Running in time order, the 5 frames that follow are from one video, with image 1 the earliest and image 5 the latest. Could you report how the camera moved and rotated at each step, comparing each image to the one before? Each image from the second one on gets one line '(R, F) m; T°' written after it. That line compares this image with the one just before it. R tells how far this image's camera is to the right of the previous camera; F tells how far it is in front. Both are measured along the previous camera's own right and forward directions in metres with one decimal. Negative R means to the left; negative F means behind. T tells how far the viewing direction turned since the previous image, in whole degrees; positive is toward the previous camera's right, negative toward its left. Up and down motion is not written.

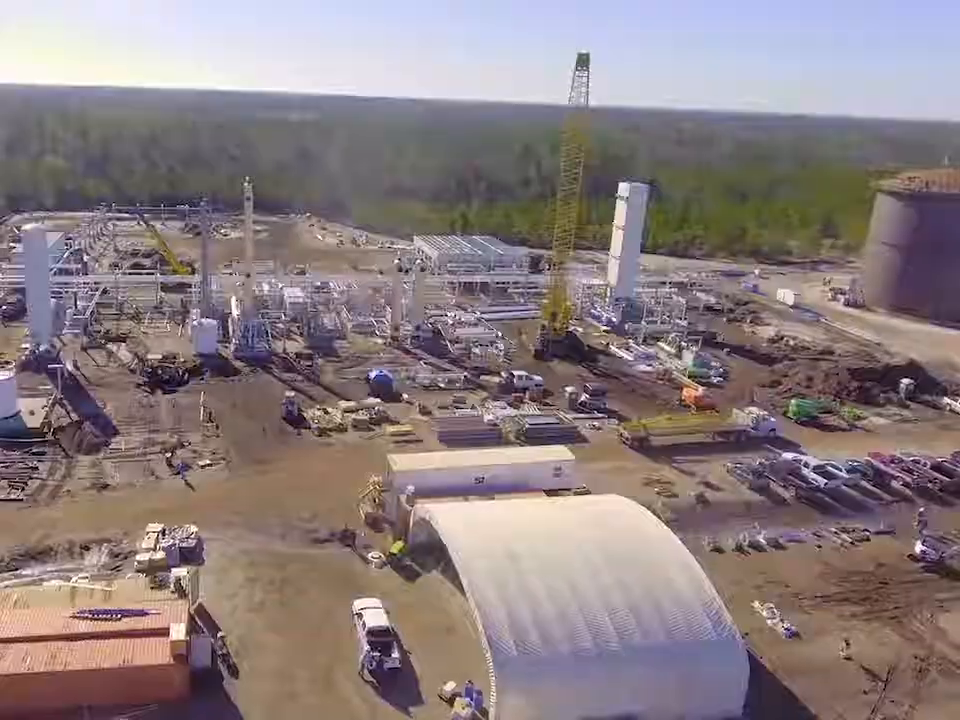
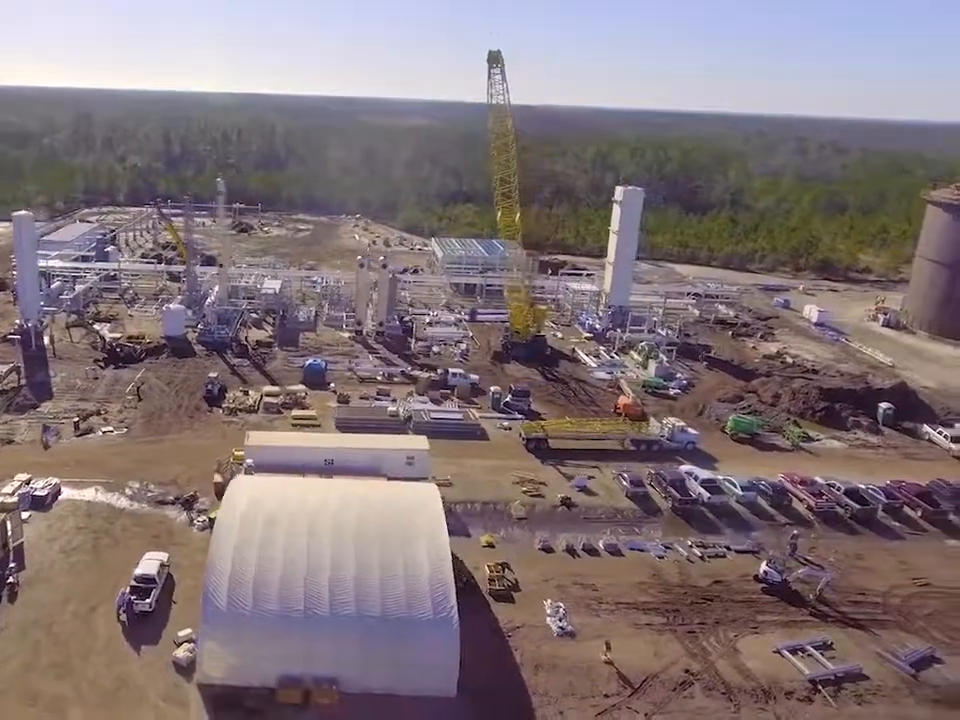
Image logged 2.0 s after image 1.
(+9.3, 0.0) m; -10°
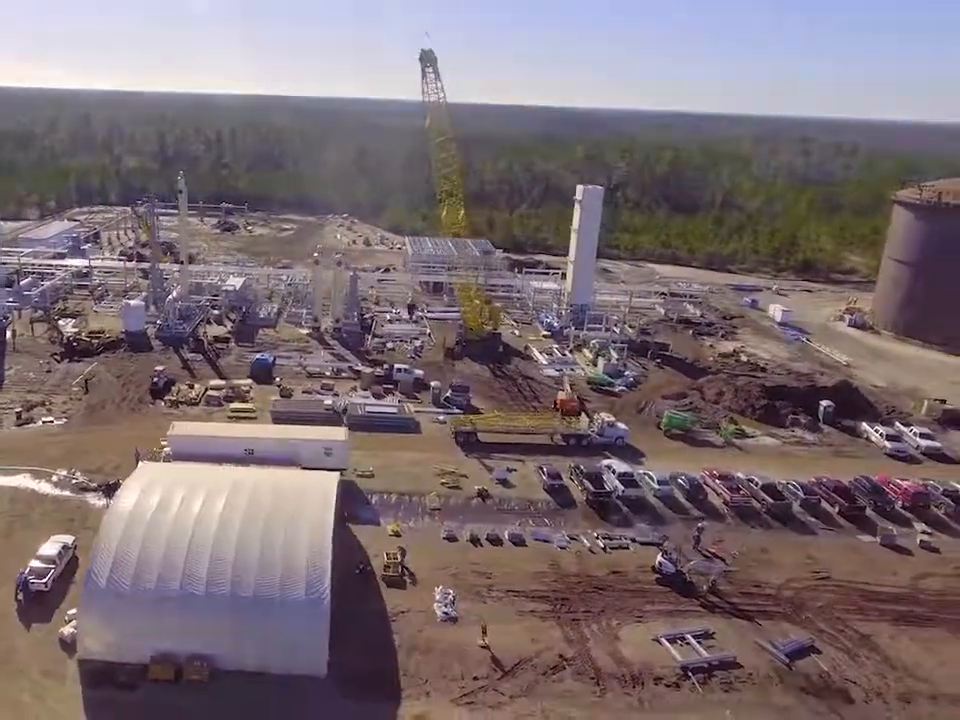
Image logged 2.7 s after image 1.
(+3.6, -0.7) m; -2°
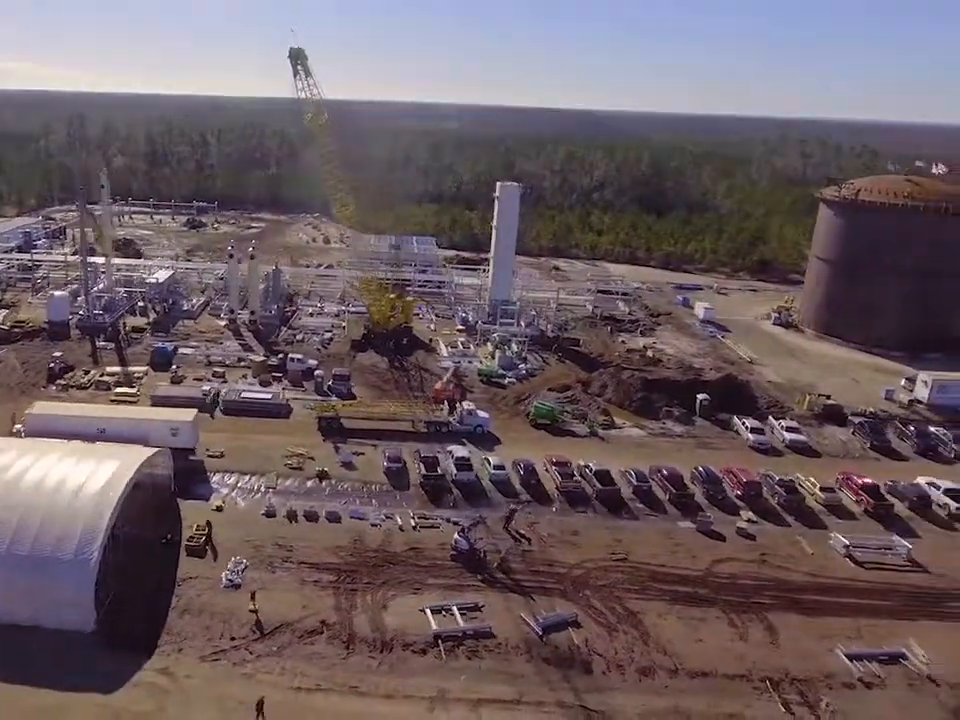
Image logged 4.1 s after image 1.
(+7.5, -1.2) m; -3°
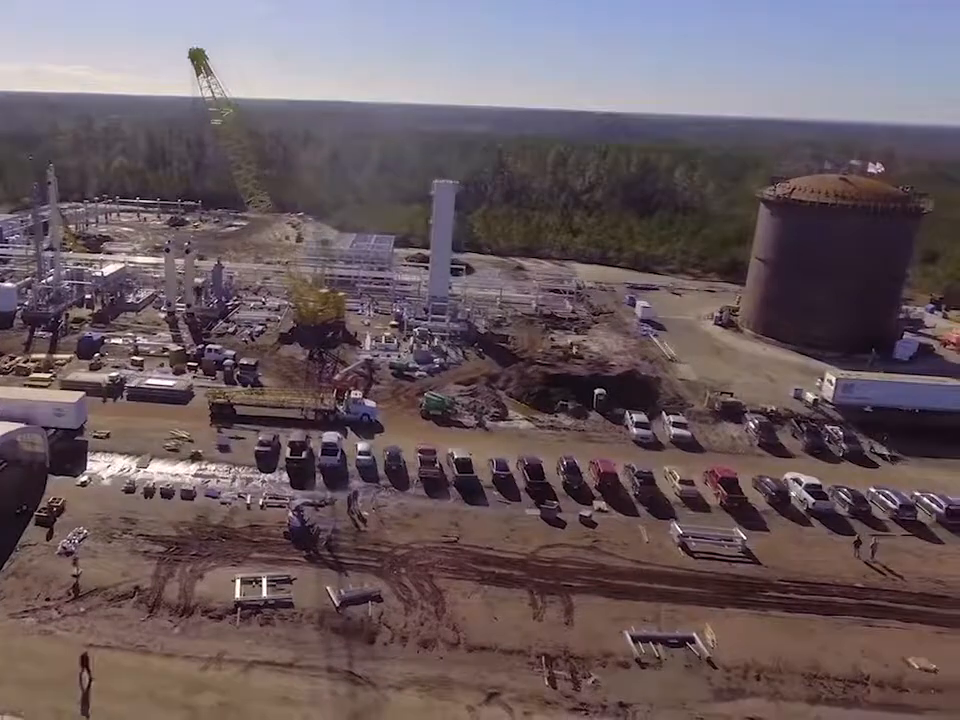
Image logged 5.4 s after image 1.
(+7.1, -0.9) m; -4°
